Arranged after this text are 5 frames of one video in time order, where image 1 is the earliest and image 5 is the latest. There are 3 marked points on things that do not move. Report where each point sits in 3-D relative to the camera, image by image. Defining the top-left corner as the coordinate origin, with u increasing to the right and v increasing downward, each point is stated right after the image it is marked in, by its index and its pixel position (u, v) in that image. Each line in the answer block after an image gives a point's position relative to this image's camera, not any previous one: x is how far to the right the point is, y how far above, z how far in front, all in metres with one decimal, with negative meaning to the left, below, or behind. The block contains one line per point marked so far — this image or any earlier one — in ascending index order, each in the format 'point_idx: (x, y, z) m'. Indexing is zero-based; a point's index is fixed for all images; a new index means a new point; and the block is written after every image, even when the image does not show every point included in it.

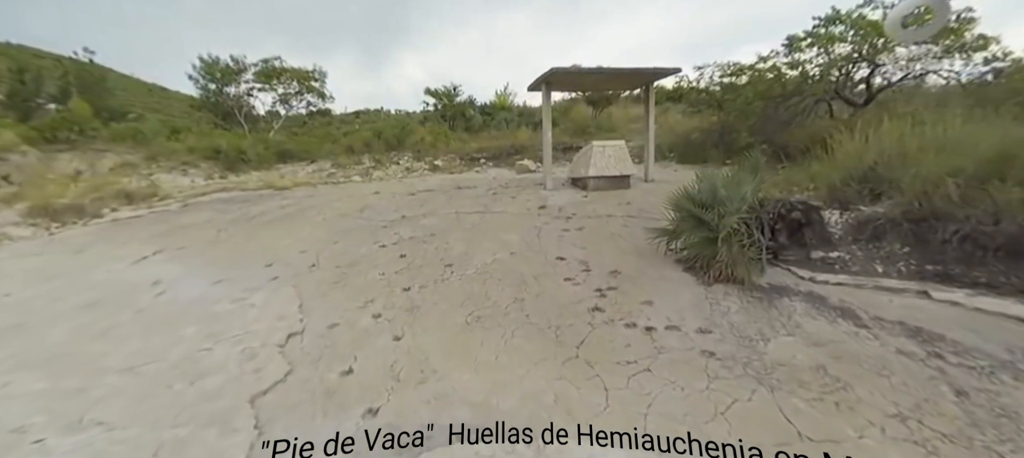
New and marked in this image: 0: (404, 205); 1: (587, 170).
0: (-1.8, +0.4, +6.5) m
1: (+1.2, +0.9, +6.1) m
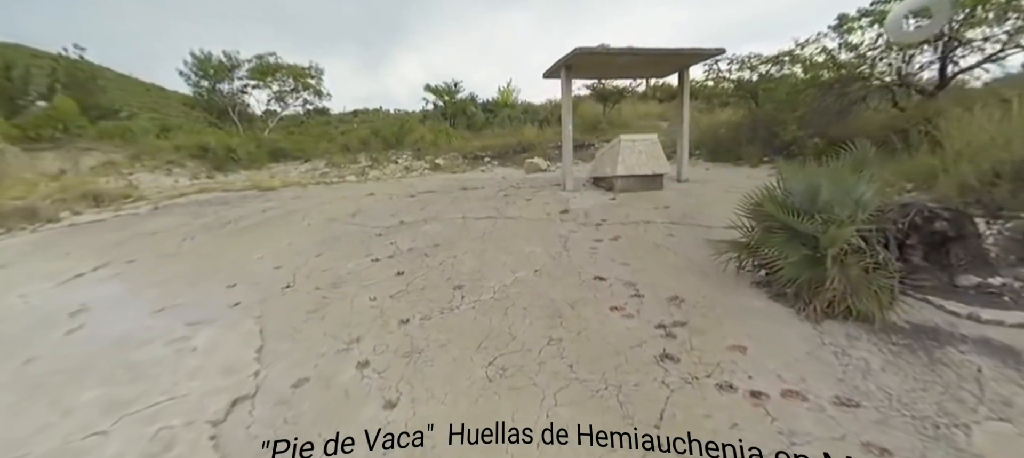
0: (-1.6, +0.3, +5.7) m
1: (+1.4, +0.8, +5.3) m
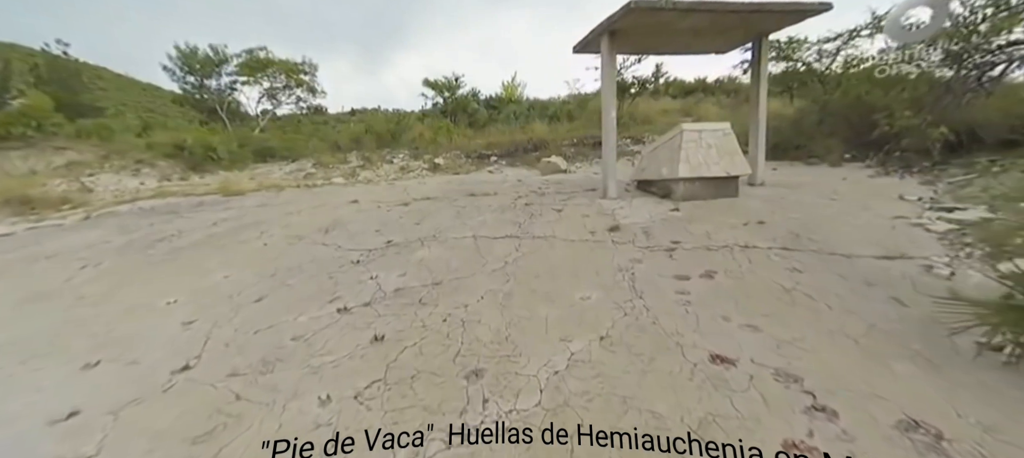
0: (-1.3, +0.1, +4.4) m
1: (+1.6, +0.6, +4.0) m
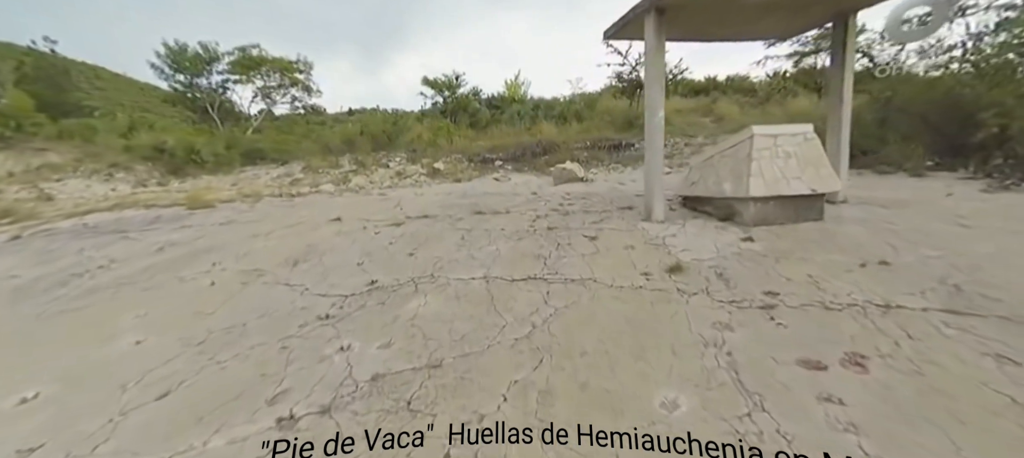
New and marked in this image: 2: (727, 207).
0: (-1.2, -0.2, +3.5) m
1: (+1.8, +0.4, +3.1) m
2: (+1.8, +0.2, +3.3) m
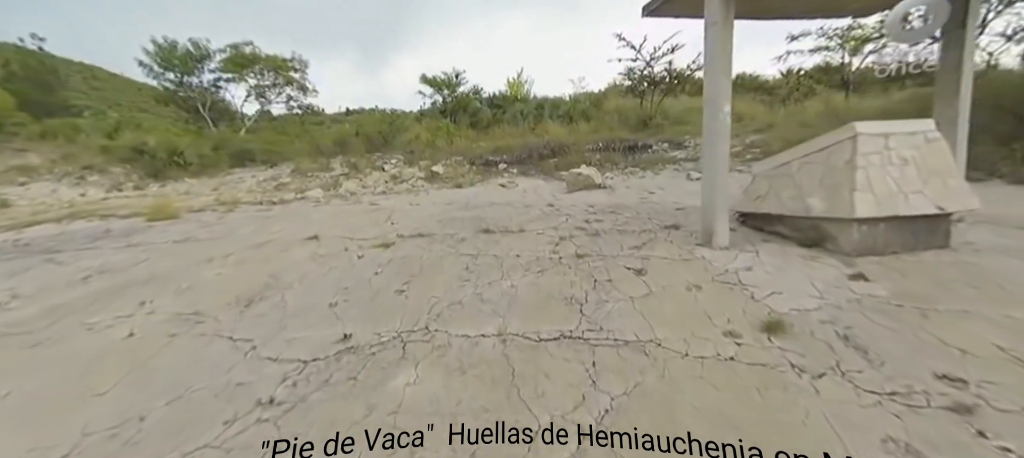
0: (-1.0, -0.3, +2.7) m
1: (+1.9, +0.2, +2.3) m
2: (+1.9, 0.0, +2.5) m
